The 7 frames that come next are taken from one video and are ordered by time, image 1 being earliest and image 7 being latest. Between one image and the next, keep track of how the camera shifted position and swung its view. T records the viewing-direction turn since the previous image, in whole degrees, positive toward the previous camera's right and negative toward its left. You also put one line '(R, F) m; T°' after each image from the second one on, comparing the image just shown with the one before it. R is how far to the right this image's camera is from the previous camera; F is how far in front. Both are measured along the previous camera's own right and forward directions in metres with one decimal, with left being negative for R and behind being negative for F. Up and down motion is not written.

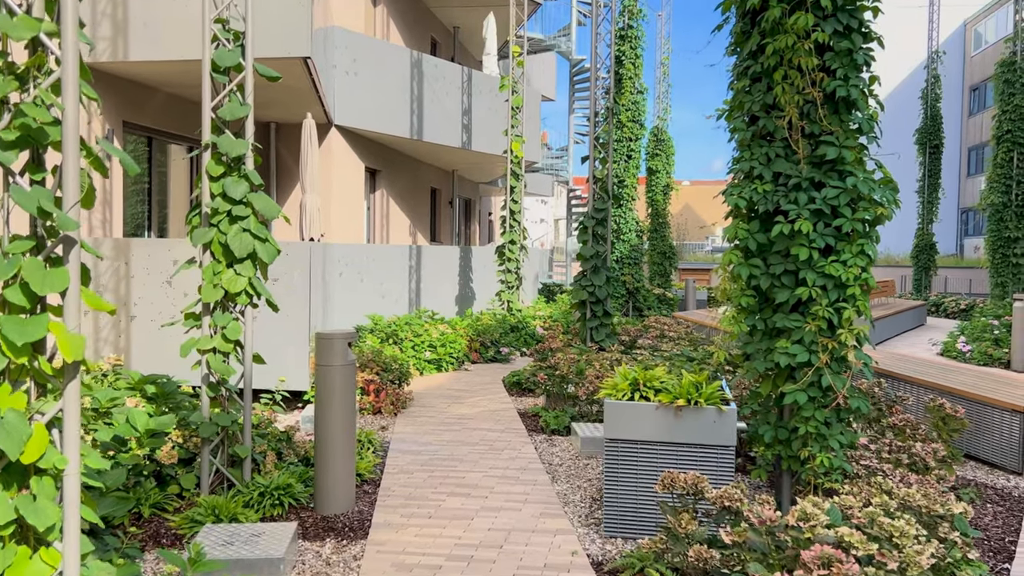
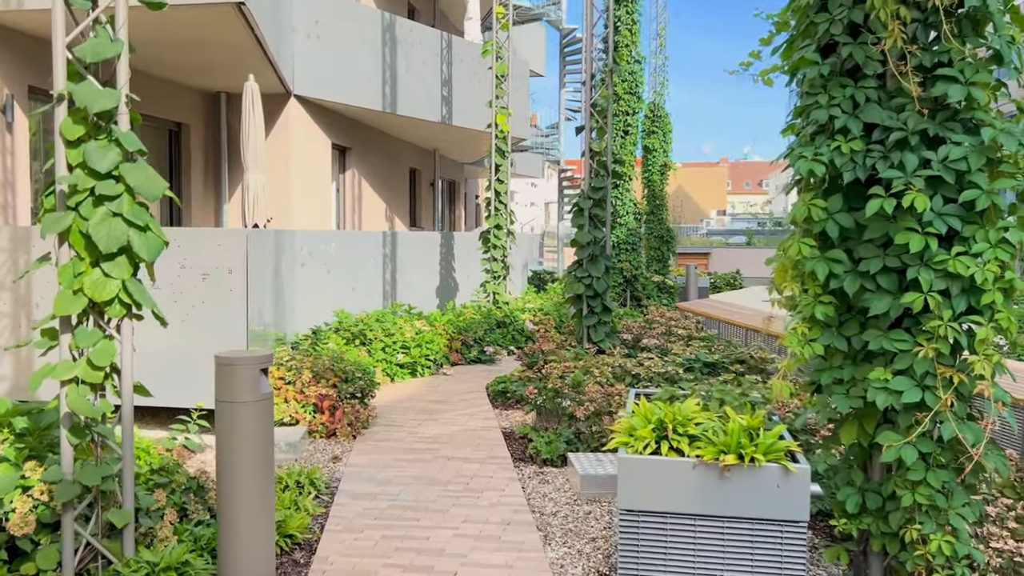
(+0.1, +1.1) m; +1°
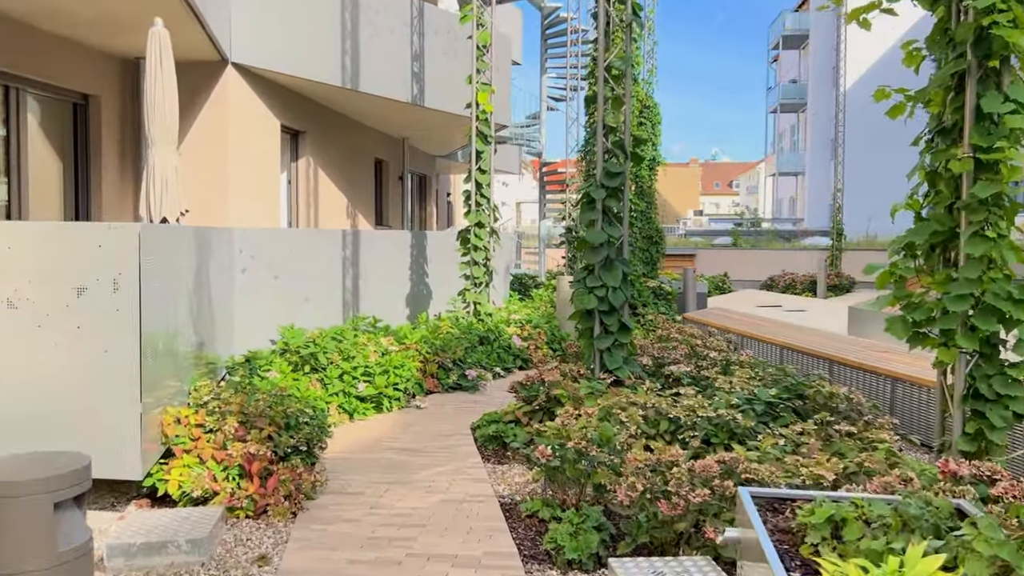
(-0.1, +1.4) m; +2°
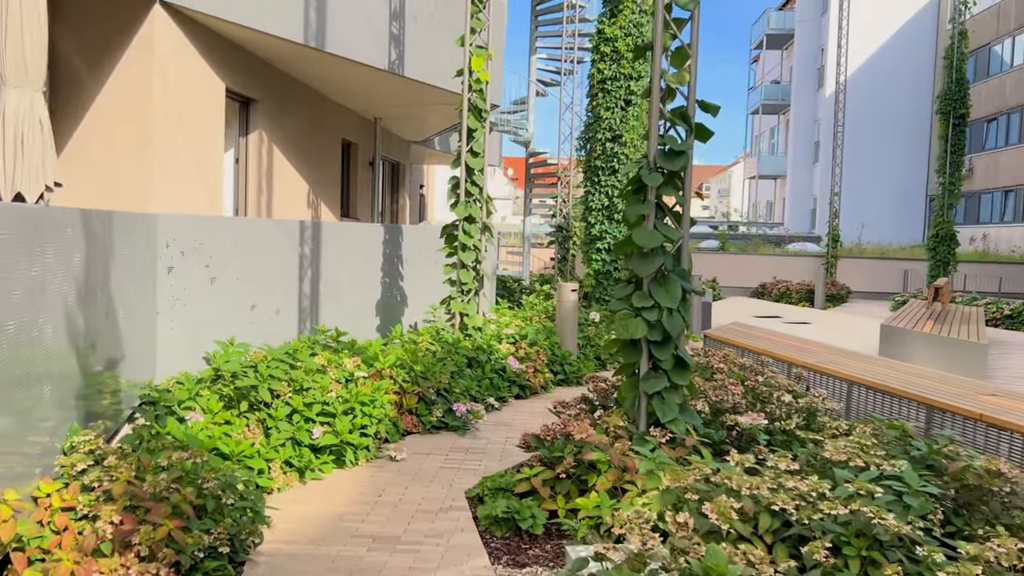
(-0.2, +1.4) m; +2°
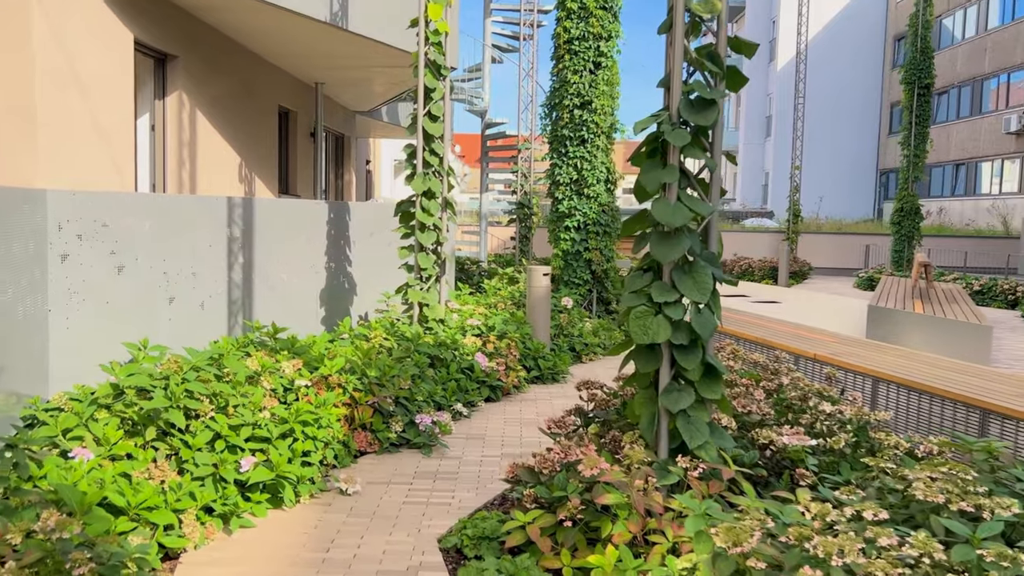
(-0.1, +0.8) m; +3°
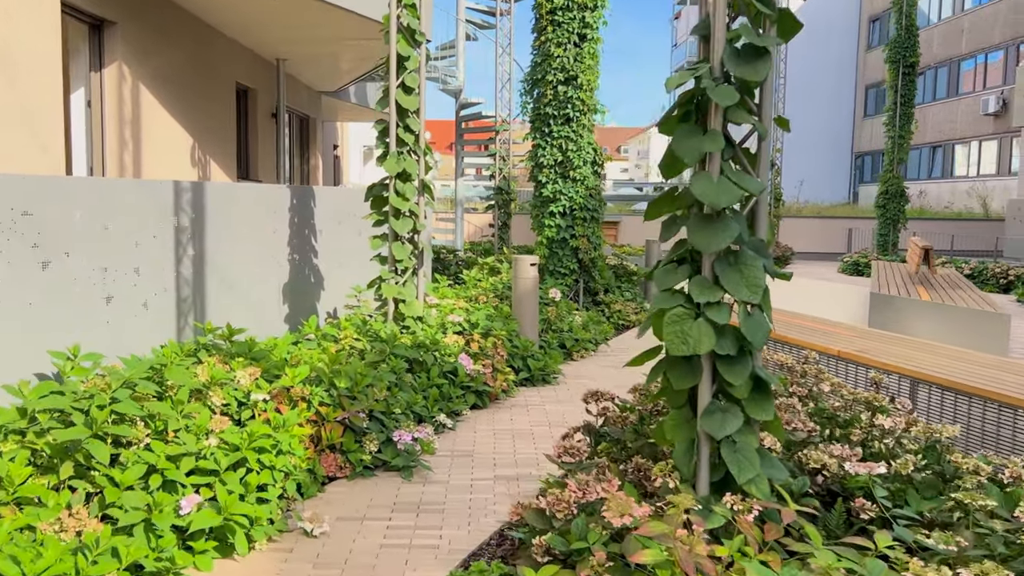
(-0.1, +0.6) m; +2°
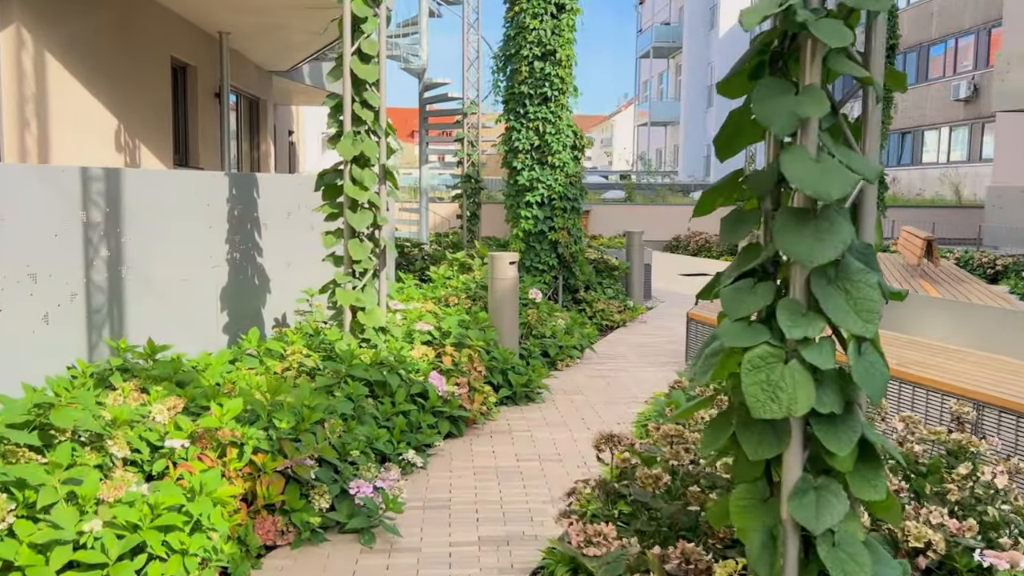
(-0.1, +0.7) m; +2°
